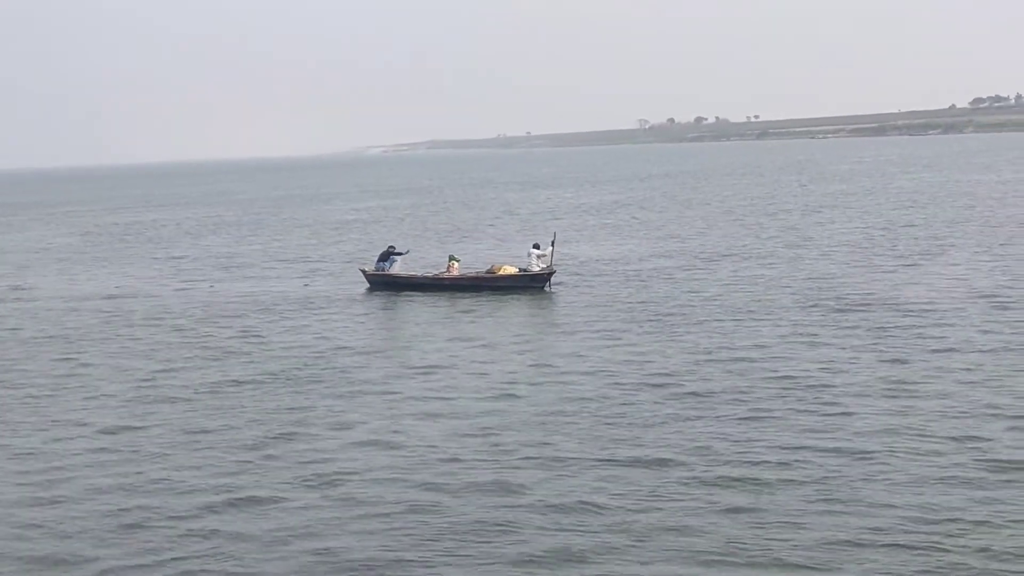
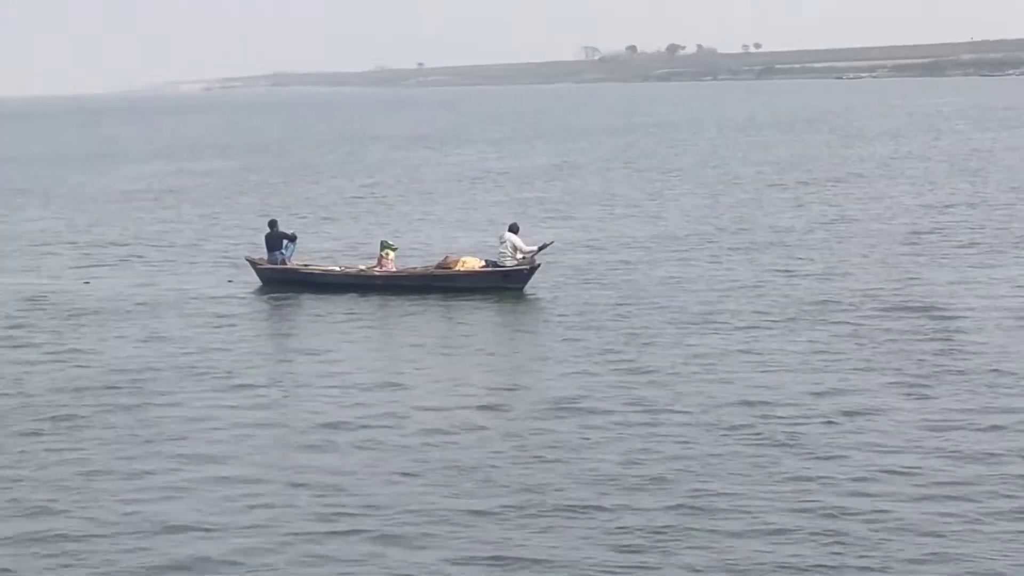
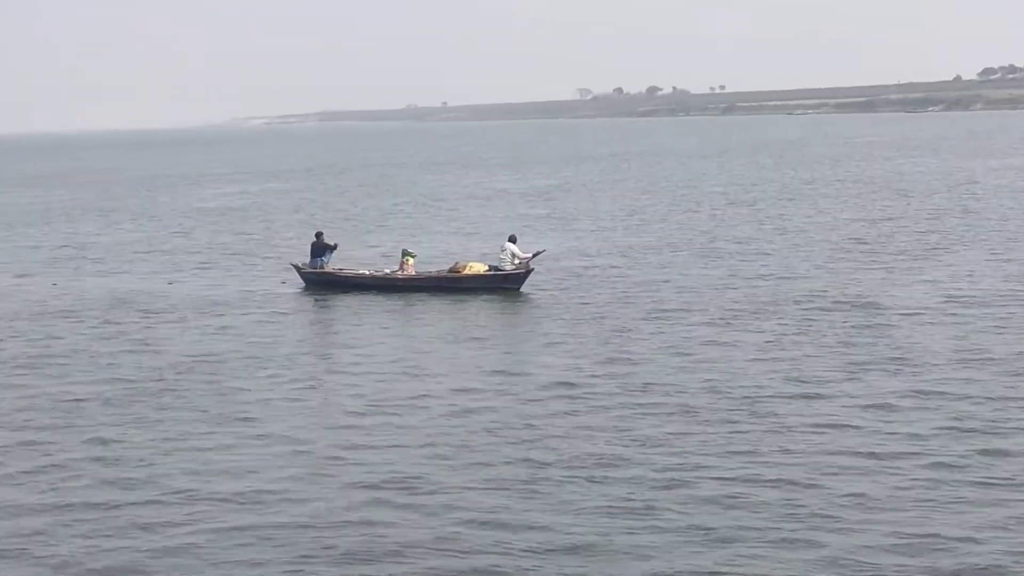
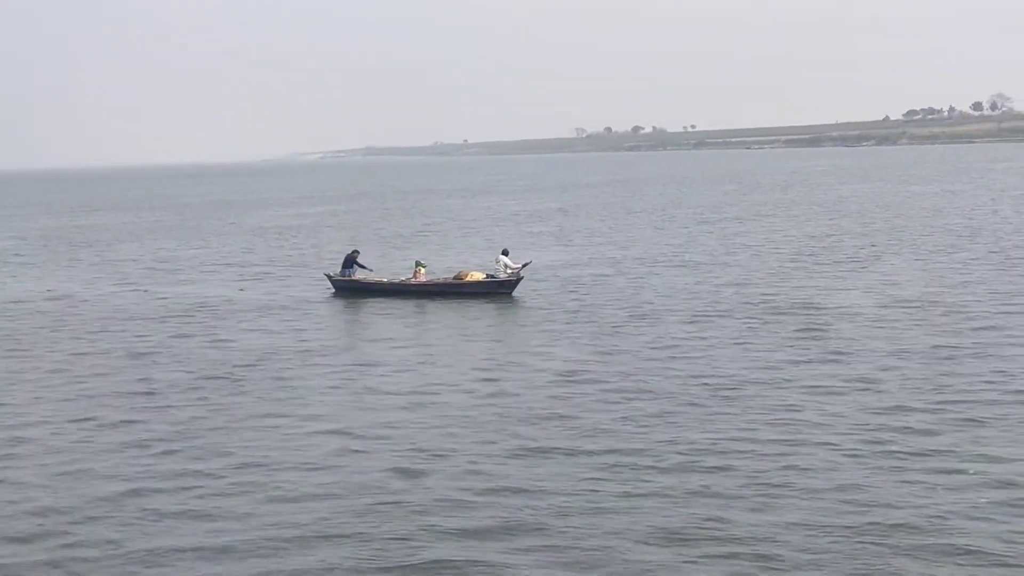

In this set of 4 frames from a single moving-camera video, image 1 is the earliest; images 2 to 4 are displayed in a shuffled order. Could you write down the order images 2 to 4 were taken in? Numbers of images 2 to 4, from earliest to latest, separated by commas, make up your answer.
4, 3, 2
